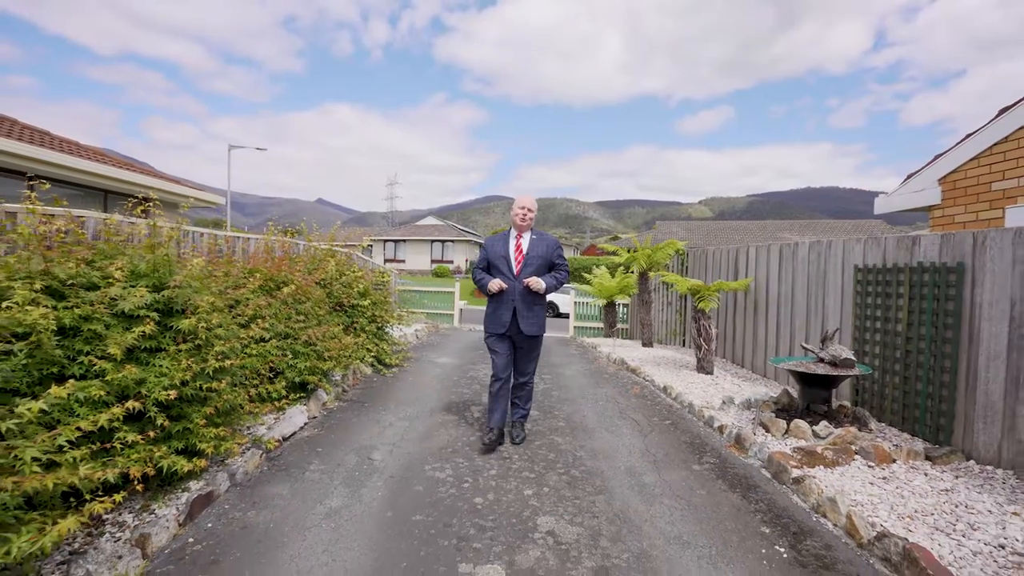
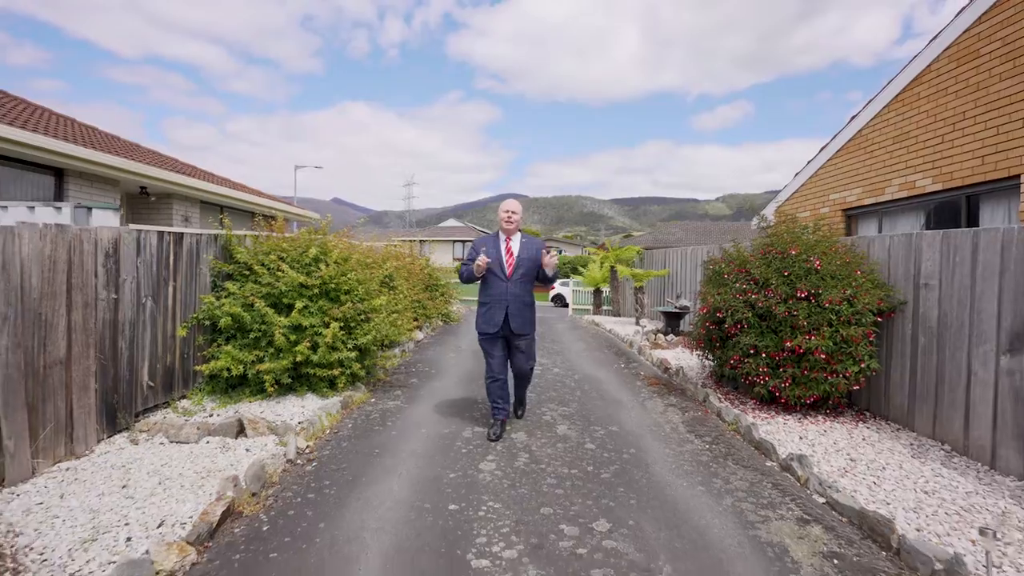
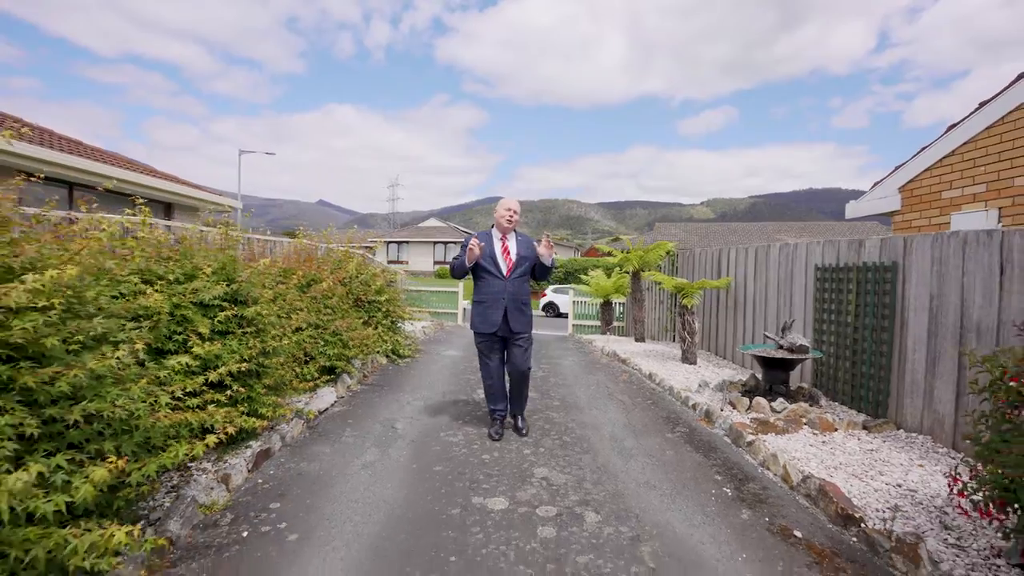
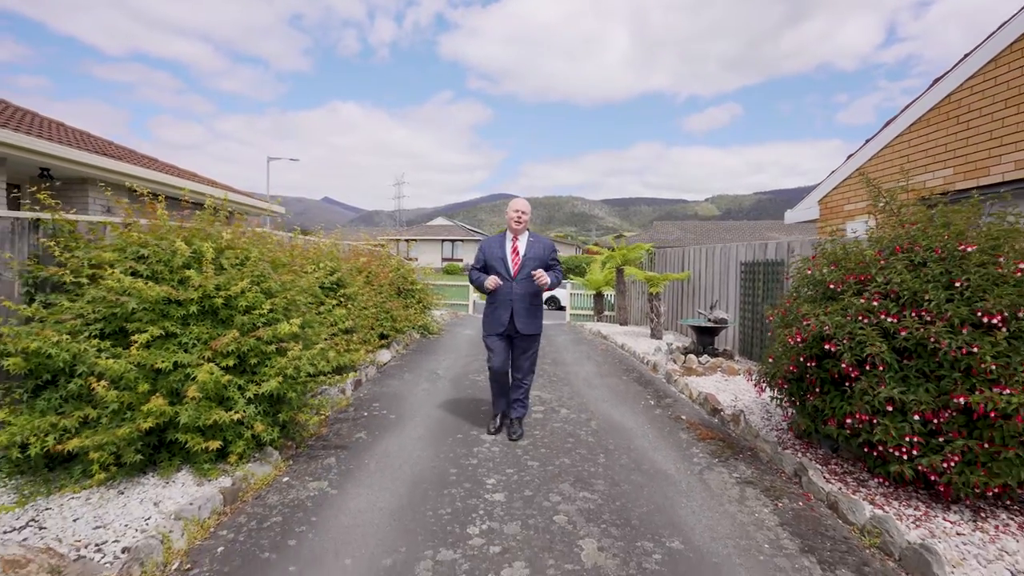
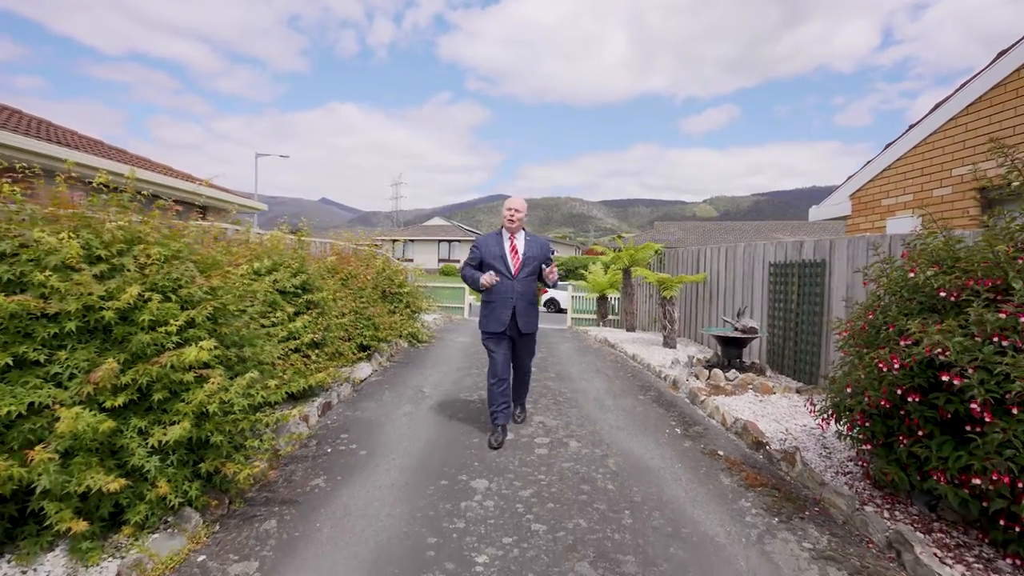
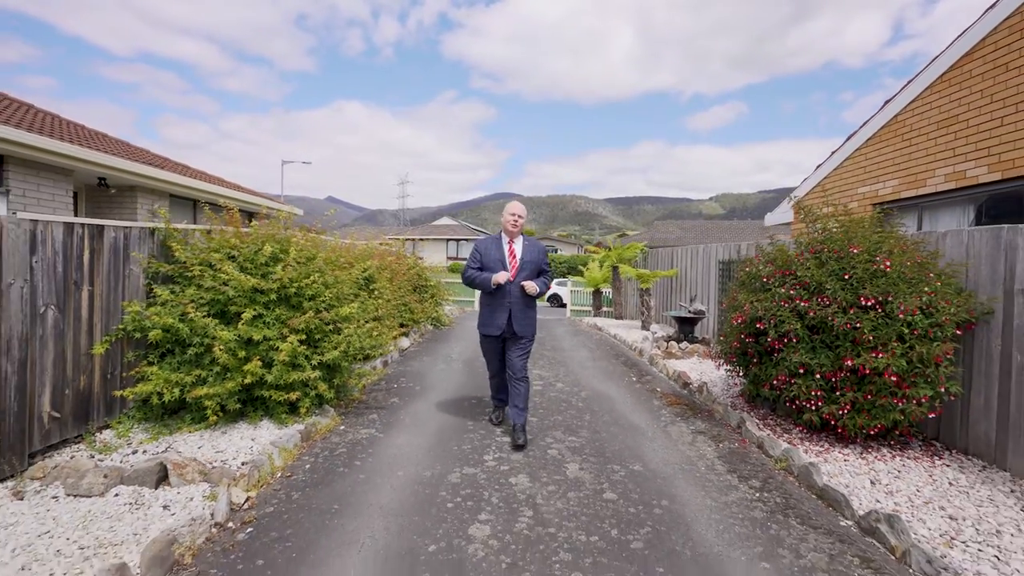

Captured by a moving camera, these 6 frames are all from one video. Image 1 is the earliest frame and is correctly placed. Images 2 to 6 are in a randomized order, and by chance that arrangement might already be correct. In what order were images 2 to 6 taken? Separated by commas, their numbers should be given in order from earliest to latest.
3, 5, 4, 6, 2
